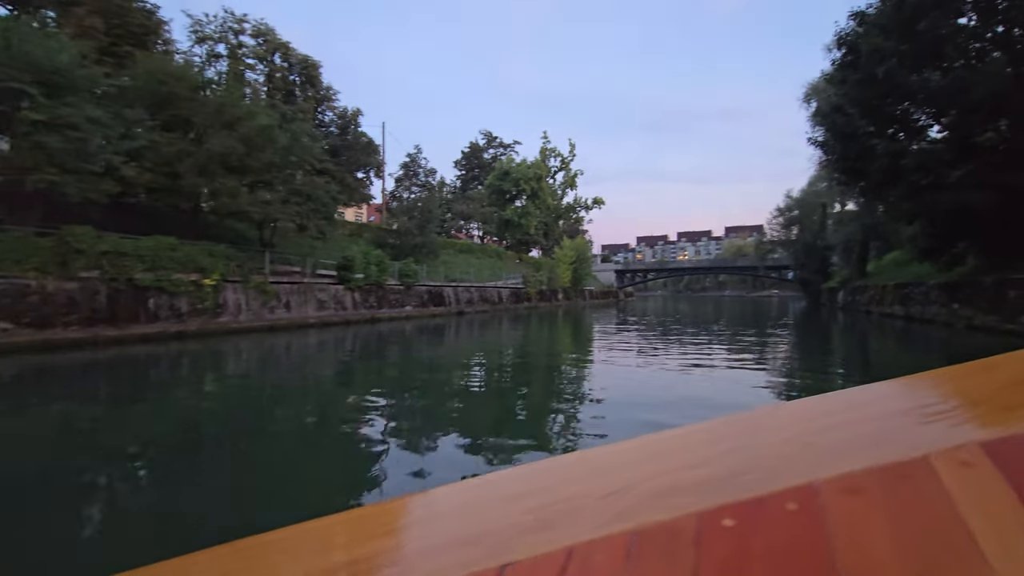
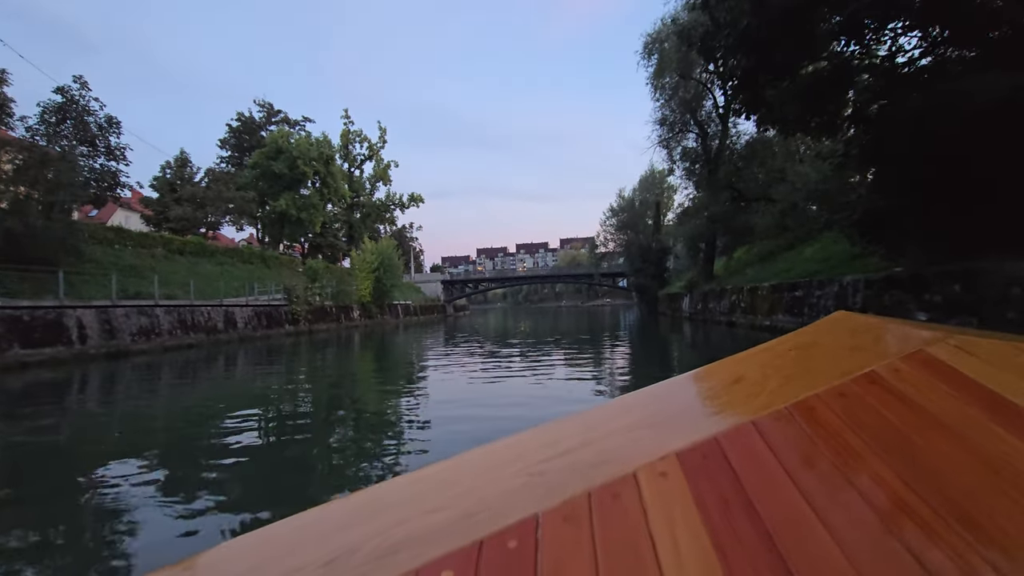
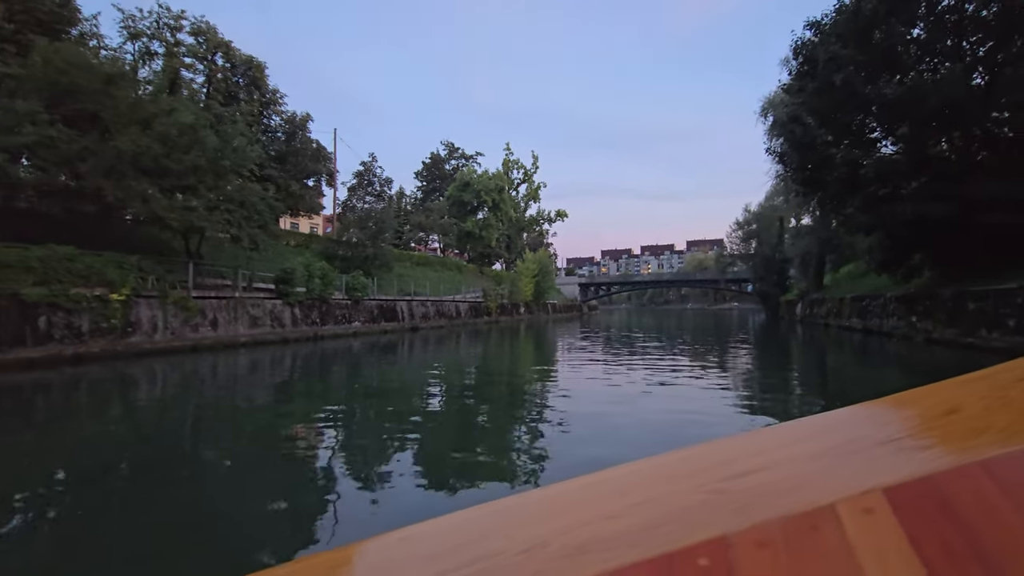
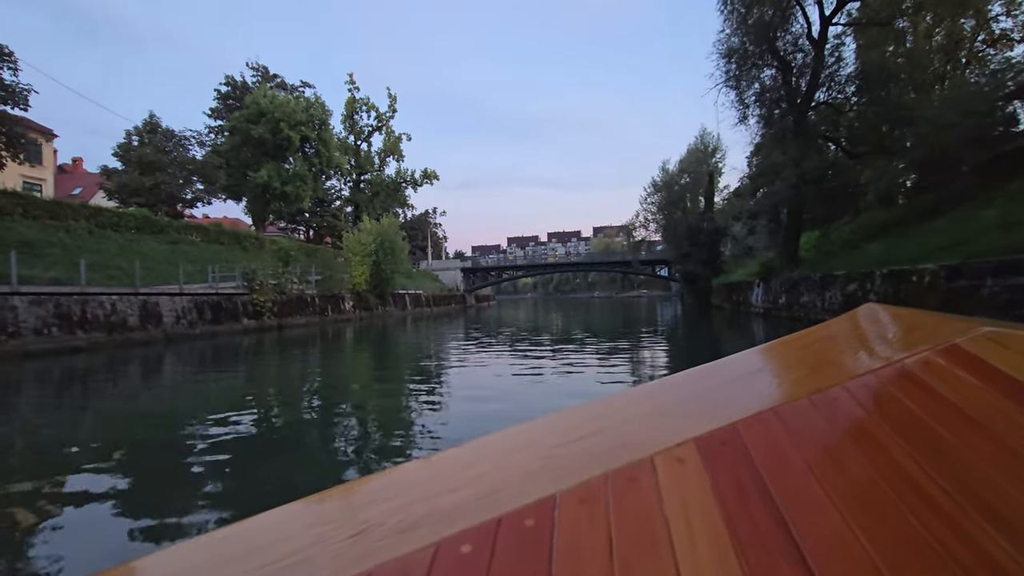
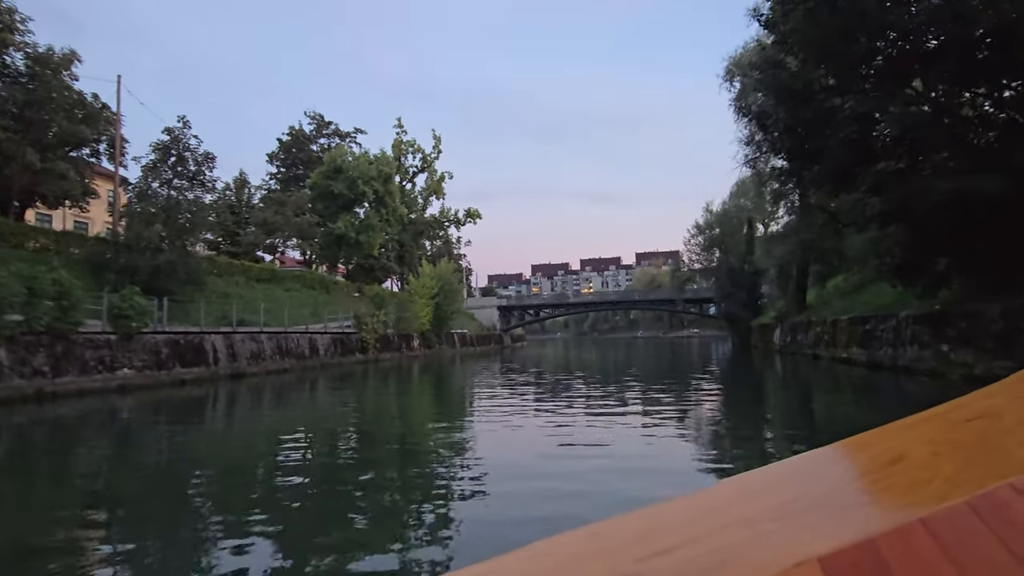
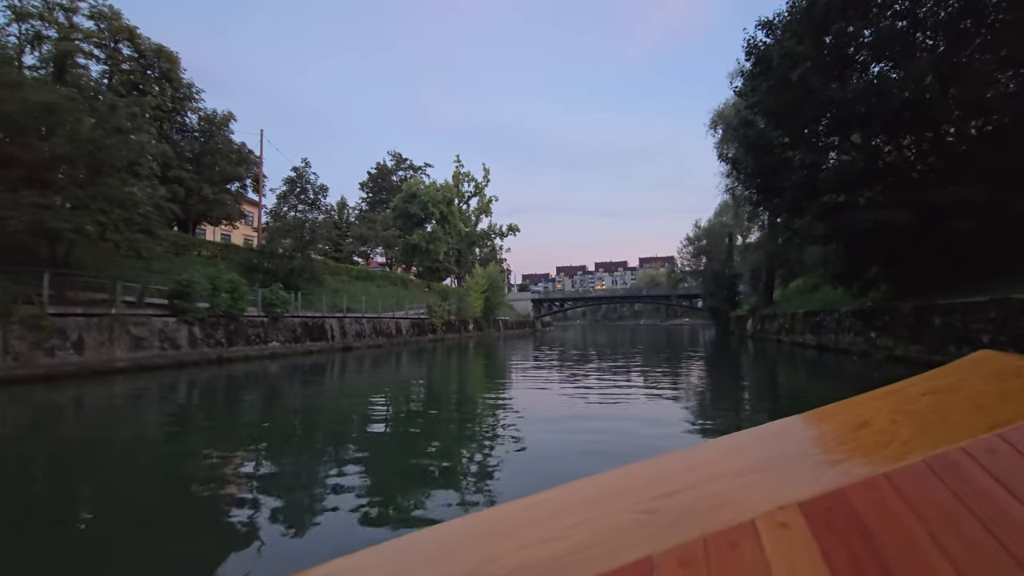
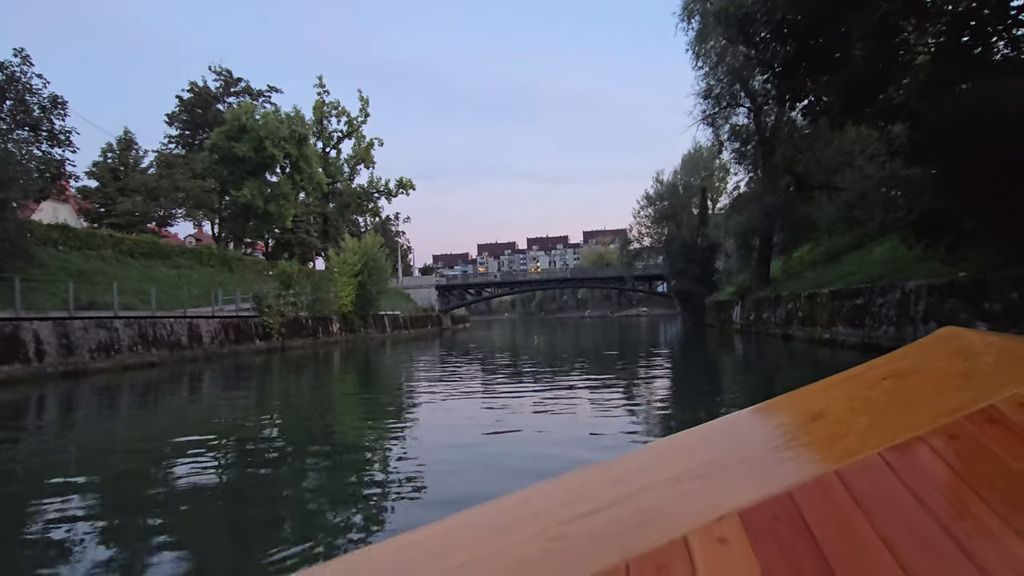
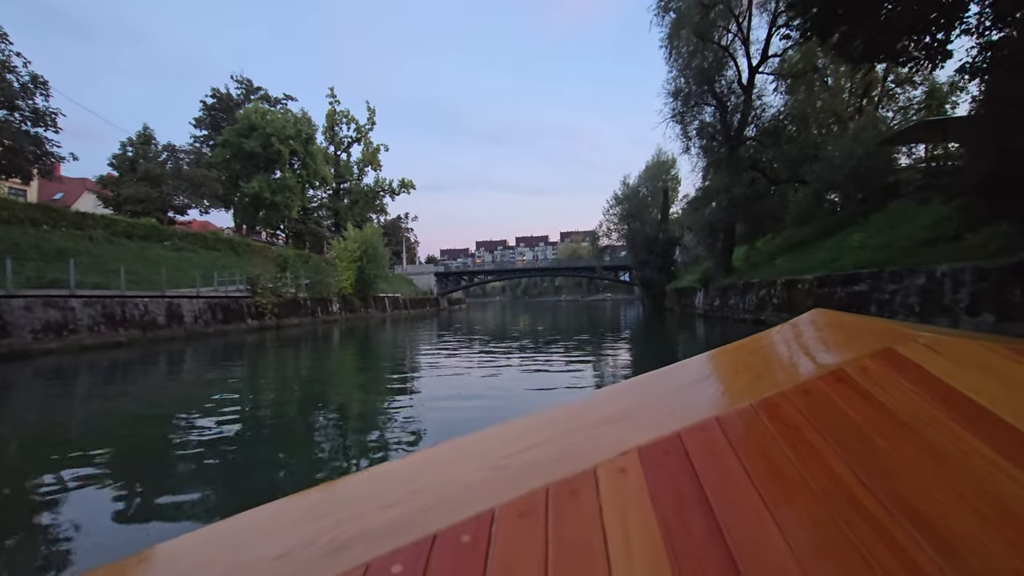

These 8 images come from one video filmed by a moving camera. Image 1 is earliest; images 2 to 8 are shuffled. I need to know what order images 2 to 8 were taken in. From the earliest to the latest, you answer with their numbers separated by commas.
3, 6, 5, 7, 2, 8, 4
